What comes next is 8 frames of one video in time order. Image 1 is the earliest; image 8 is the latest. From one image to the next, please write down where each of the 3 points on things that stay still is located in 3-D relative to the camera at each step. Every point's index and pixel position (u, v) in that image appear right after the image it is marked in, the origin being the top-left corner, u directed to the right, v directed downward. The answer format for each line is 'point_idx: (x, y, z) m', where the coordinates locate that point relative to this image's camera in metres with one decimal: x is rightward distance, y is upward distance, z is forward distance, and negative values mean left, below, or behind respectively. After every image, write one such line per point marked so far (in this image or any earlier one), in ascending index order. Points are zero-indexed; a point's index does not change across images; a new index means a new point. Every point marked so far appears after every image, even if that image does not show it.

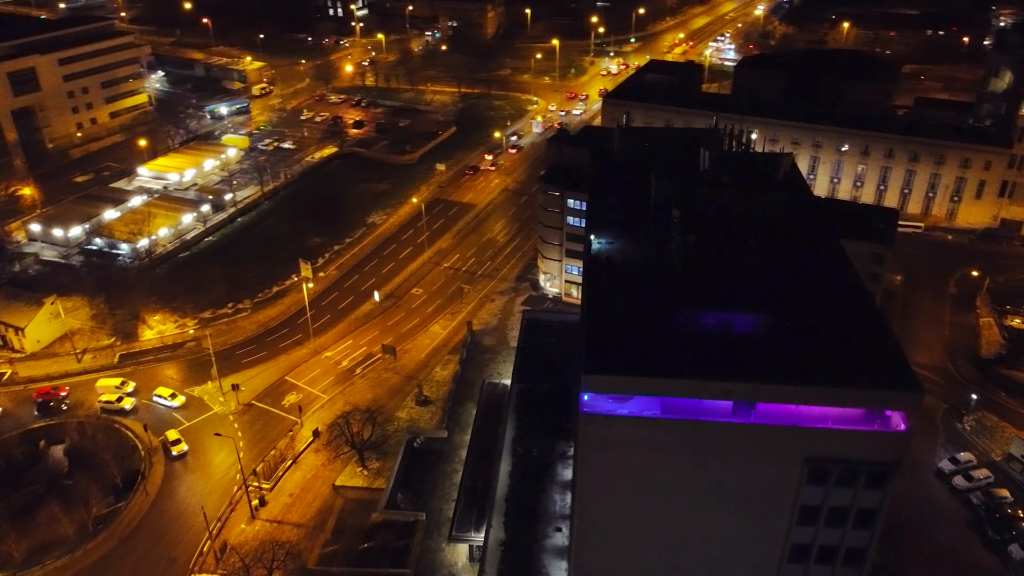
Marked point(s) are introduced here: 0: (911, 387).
0: (+9.7, -2.4, +19.9) m
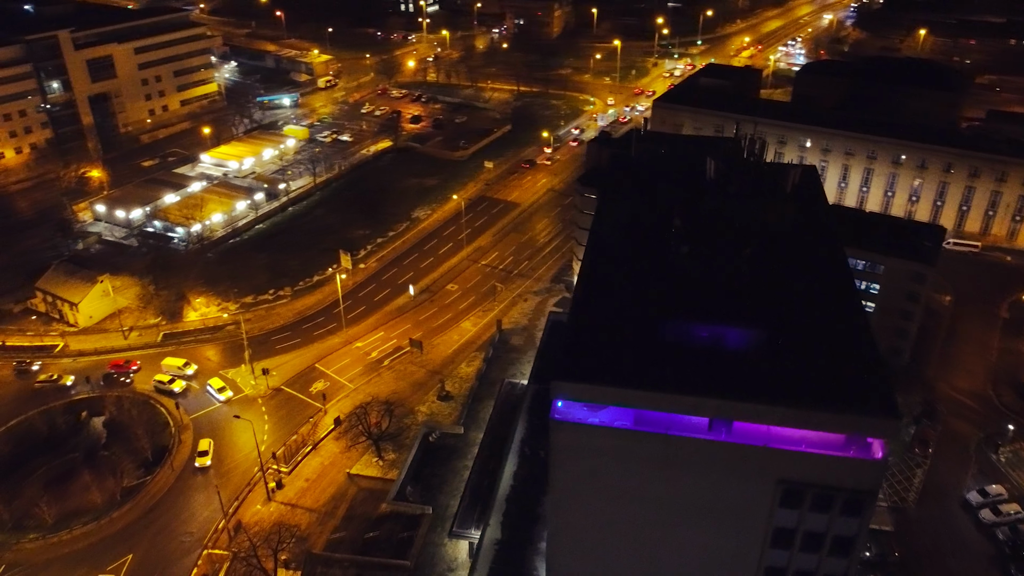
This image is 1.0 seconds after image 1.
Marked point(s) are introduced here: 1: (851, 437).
0: (+8.9, -3.0, +19.2) m
1: (+8.0, -3.5, +19.2) m
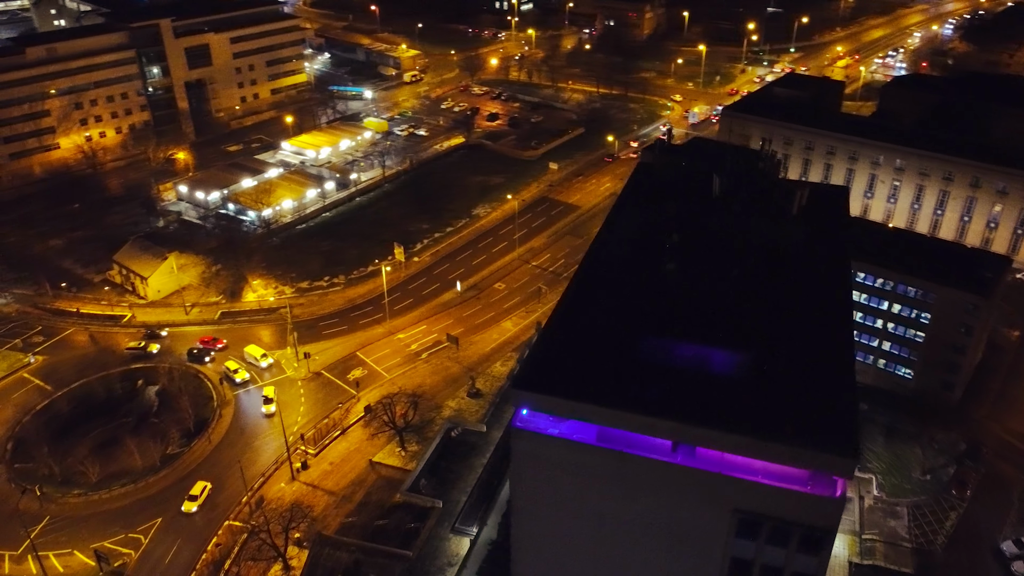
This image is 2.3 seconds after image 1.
0: (+7.8, -3.7, +18.5) m
1: (+6.8, -4.2, +18.6) m
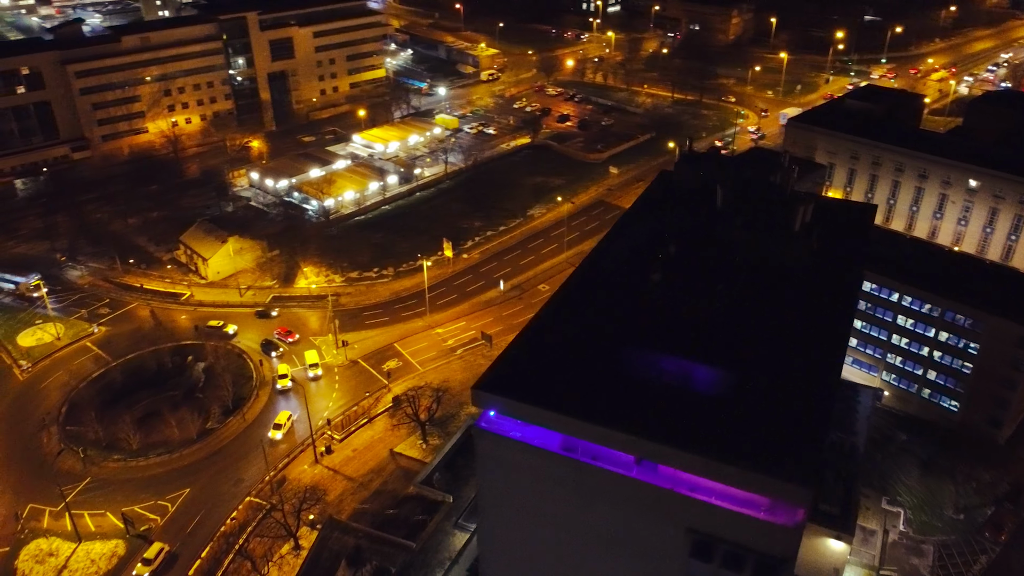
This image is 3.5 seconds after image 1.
0: (+6.6, -4.2, +17.8) m
1: (+5.6, -4.6, +18.0) m
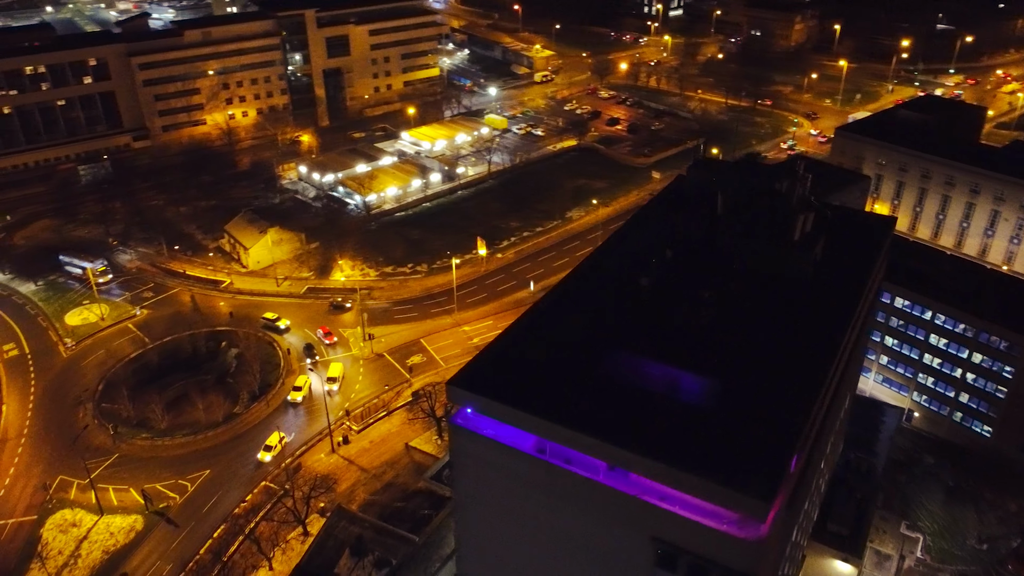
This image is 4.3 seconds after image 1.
0: (+5.7, -4.4, +17.3) m
1: (+4.7, -4.8, +17.6) m
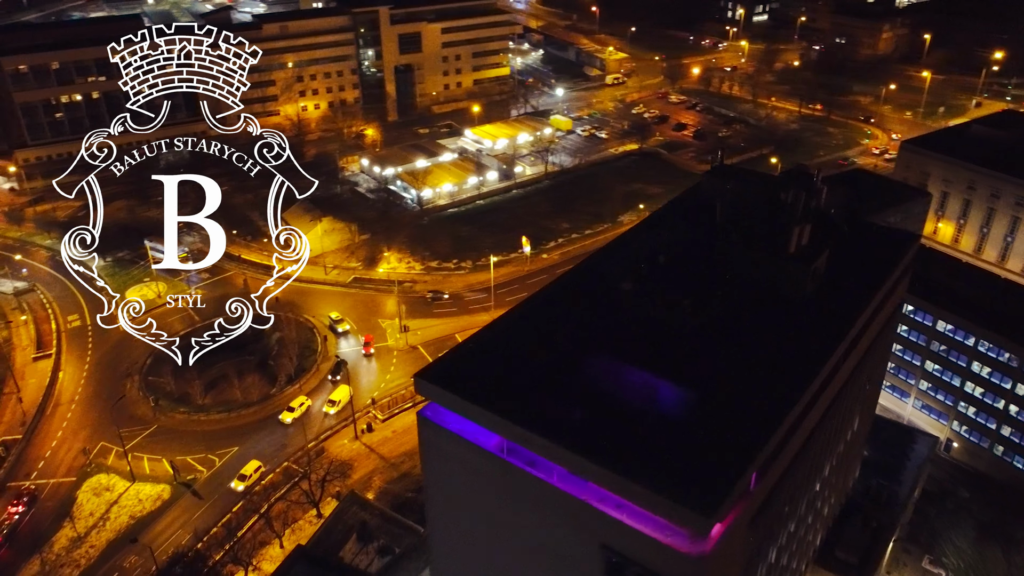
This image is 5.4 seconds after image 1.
0: (+4.4, -4.6, +16.8) m
1: (+3.4, -5.0, +17.2) m
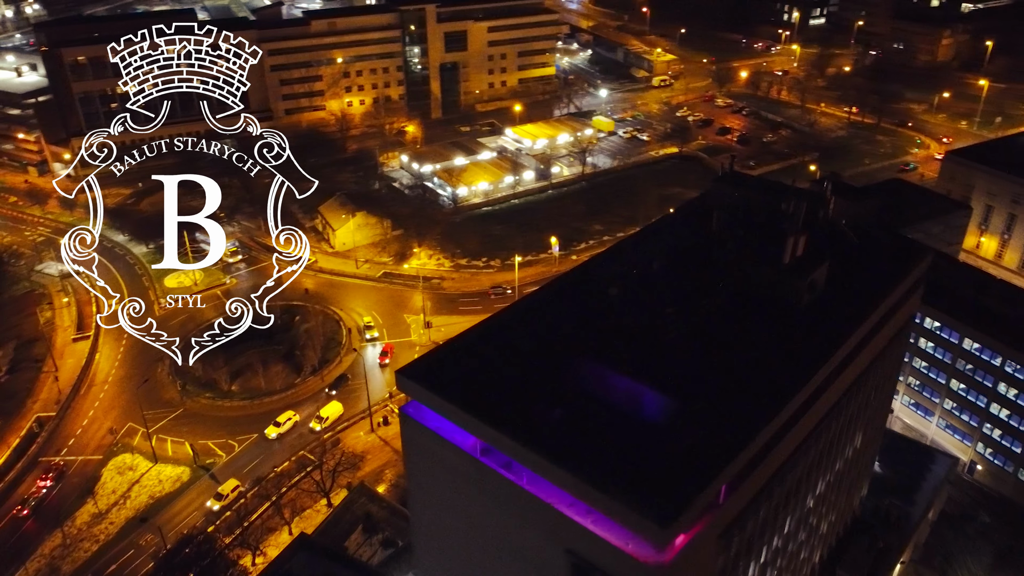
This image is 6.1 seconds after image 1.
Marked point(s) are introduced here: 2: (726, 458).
0: (+3.6, -4.8, +16.6) m
1: (+2.6, -5.1, +17.1) m
2: (+5.1, -4.0, +18.3) m
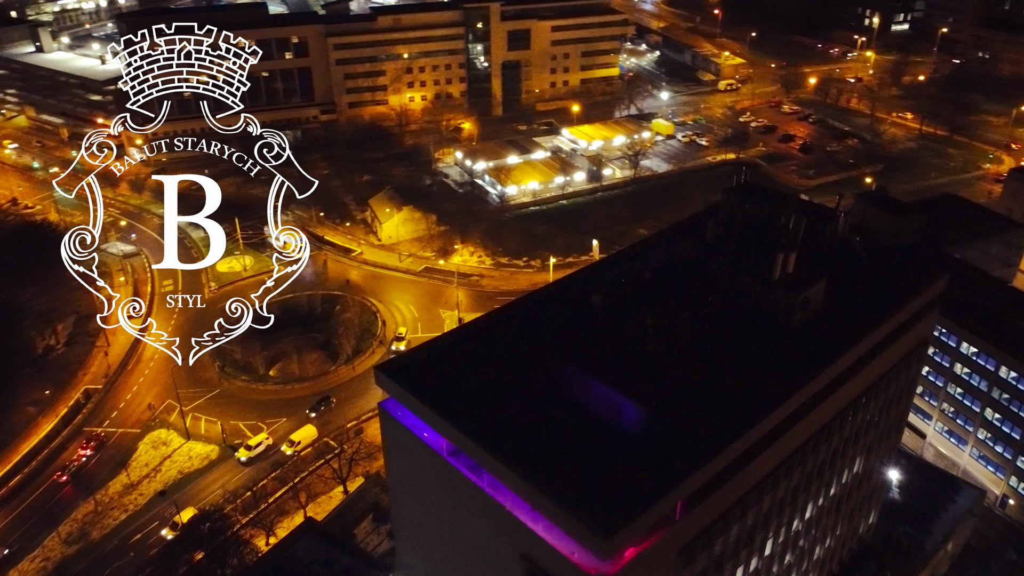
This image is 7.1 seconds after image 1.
0: (+2.4, -5.1, +16.5) m
1: (+1.5, -5.3, +17.1) m
2: (+4.1, -4.3, +18.1) m
